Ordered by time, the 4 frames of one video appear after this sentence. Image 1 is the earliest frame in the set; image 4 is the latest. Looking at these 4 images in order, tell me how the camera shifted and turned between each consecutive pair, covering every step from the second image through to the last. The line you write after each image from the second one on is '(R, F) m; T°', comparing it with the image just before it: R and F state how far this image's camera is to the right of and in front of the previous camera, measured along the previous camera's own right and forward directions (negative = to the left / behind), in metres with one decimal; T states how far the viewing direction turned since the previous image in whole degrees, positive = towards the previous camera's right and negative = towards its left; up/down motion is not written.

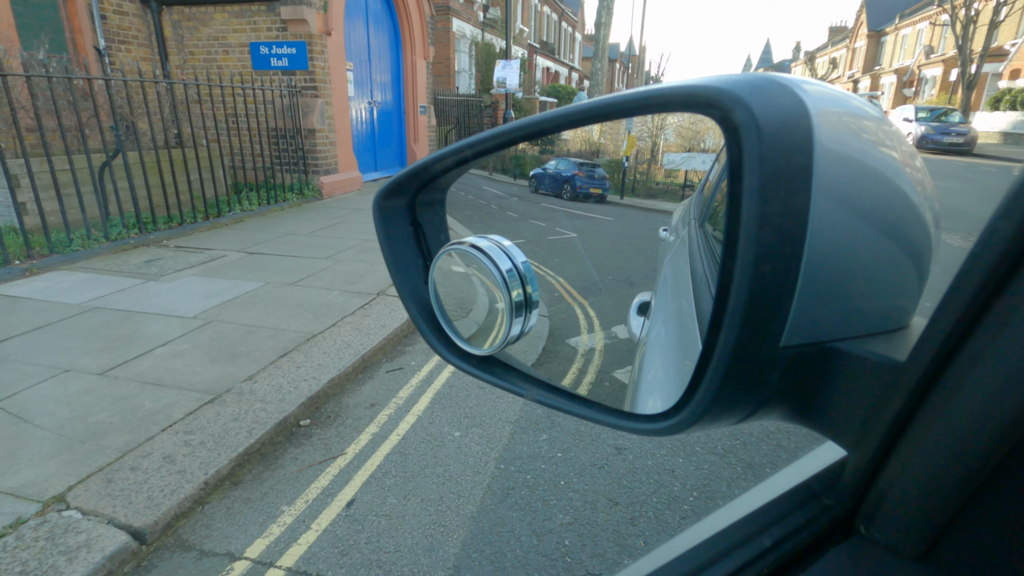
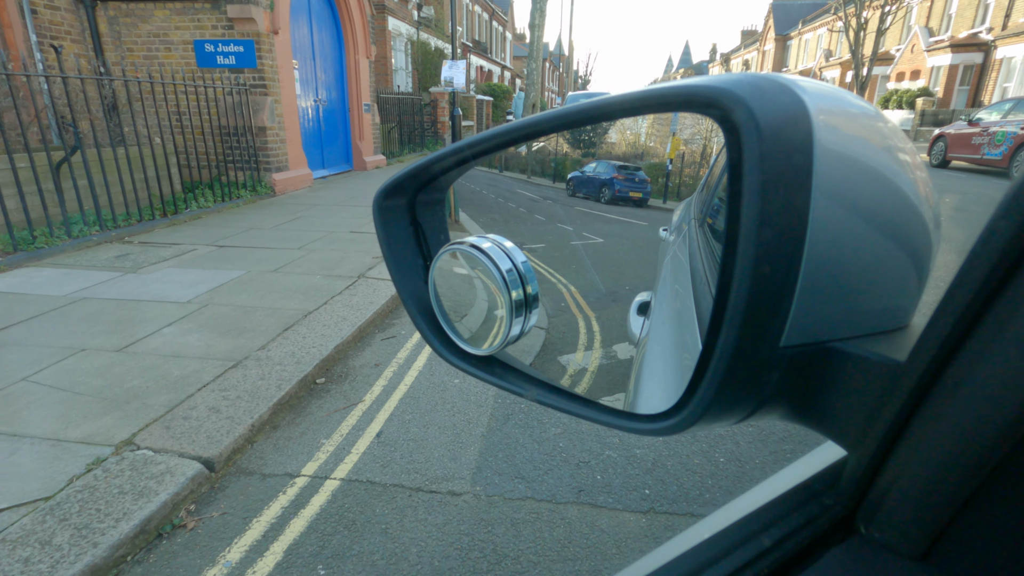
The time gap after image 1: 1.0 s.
(-0.3, -0.6) m; +6°
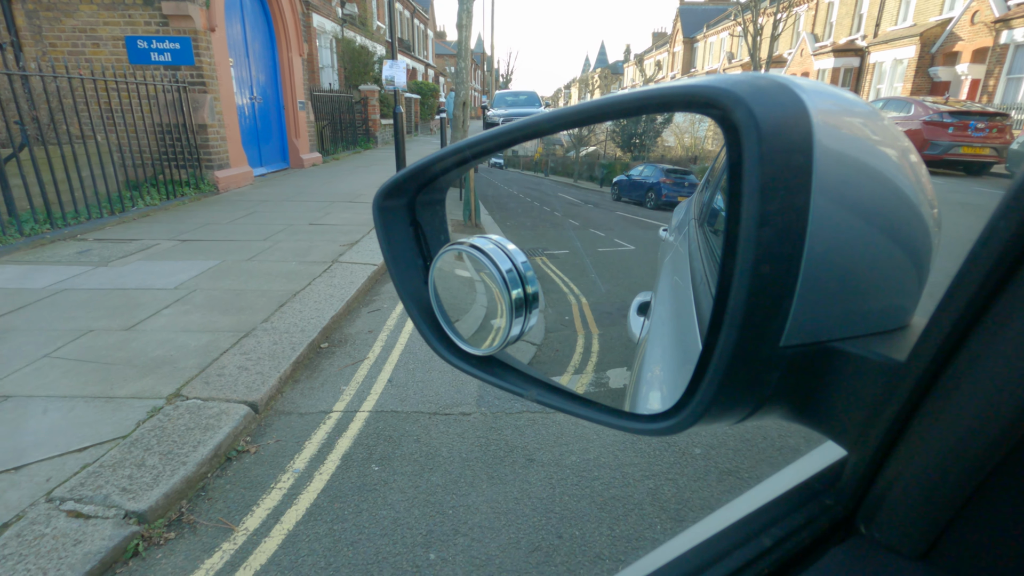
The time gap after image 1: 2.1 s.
(-0.4, -0.7) m; +7°
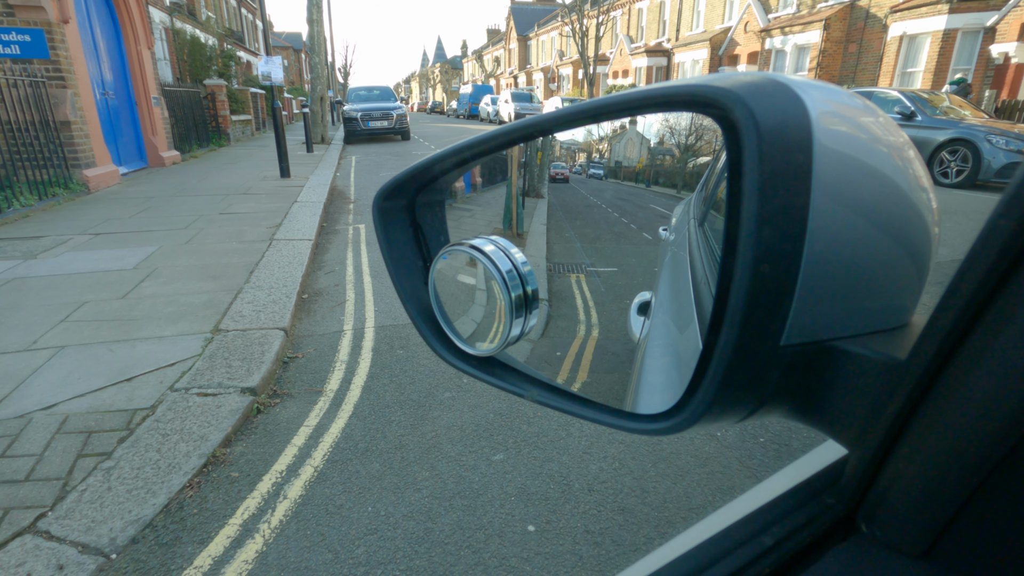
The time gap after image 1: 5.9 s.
(-0.9, -1.4) m; +15°
